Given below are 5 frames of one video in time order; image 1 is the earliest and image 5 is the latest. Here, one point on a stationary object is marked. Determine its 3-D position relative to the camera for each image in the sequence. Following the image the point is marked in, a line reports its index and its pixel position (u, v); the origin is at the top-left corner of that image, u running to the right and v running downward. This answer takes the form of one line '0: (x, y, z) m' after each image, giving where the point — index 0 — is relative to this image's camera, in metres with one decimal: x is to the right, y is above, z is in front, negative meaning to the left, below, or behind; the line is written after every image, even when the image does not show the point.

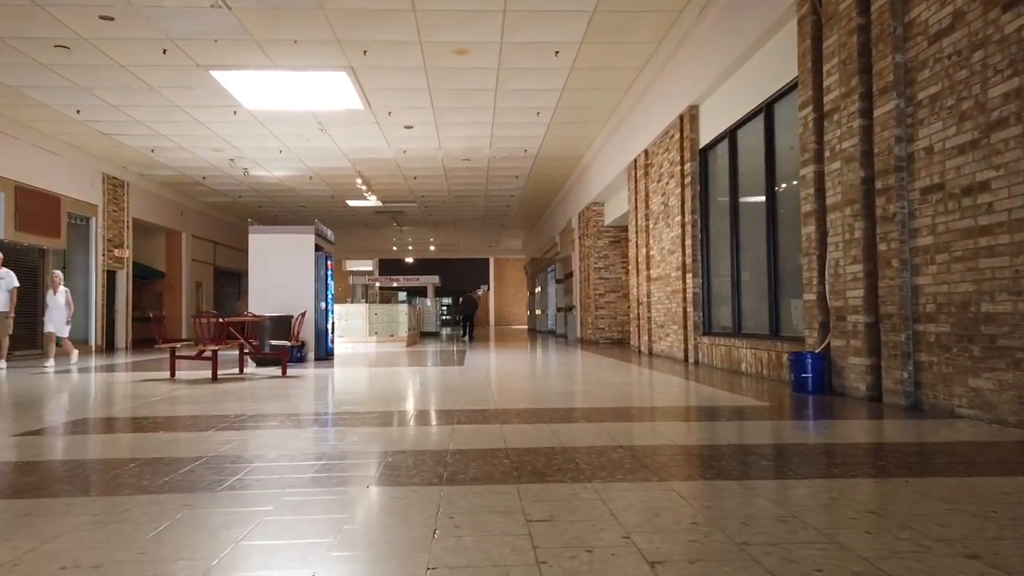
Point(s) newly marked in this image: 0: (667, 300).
0: (+2.1, -0.2, +10.2) m
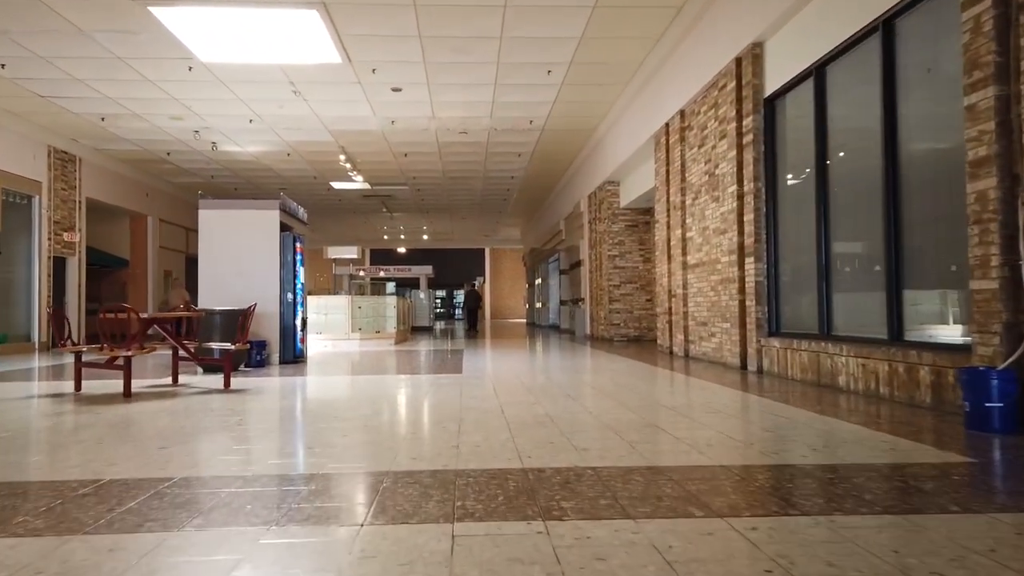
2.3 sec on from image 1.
0: (+2.3, 0.0, +8.3) m
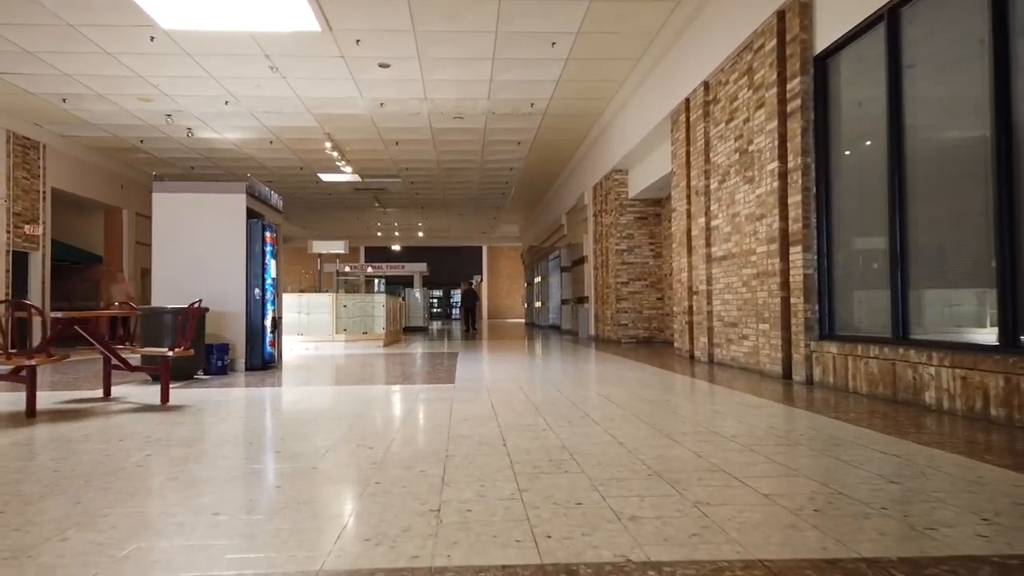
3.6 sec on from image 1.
0: (+2.3, 0.0, +7.1) m
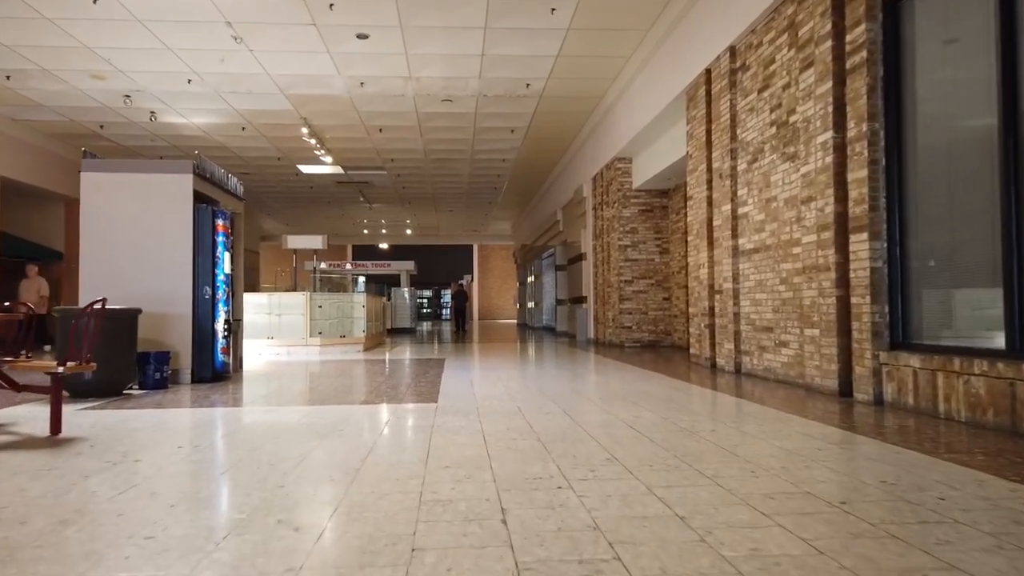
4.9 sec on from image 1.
0: (+2.2, 0.0, +6.0) m
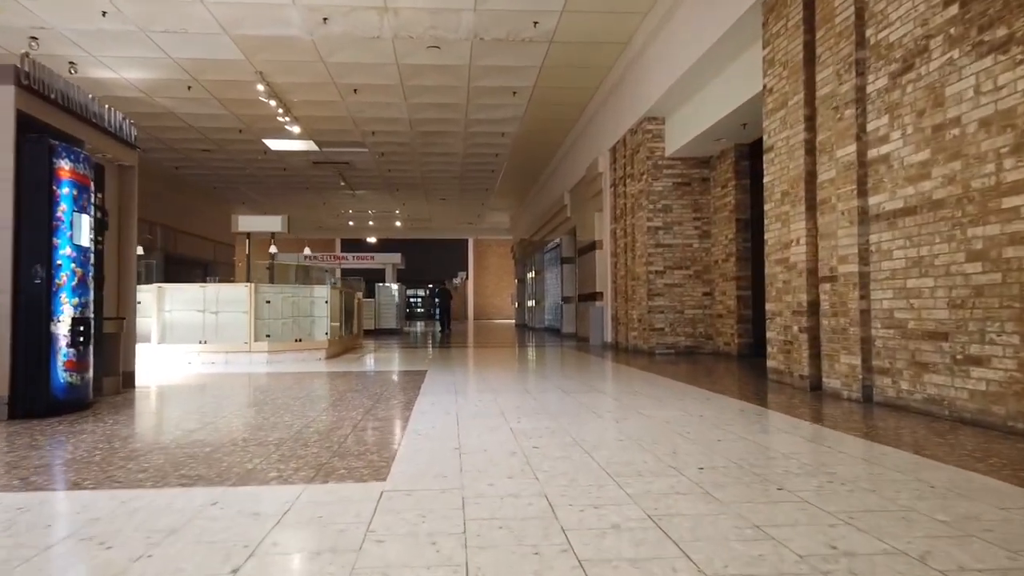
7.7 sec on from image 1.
0: (+2.3, +0.1, +3.5) m
